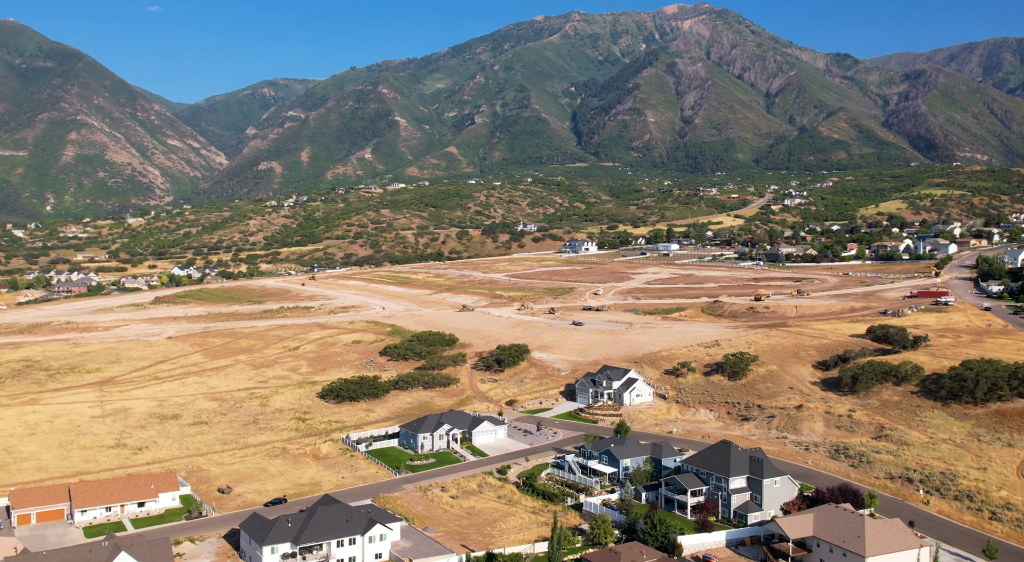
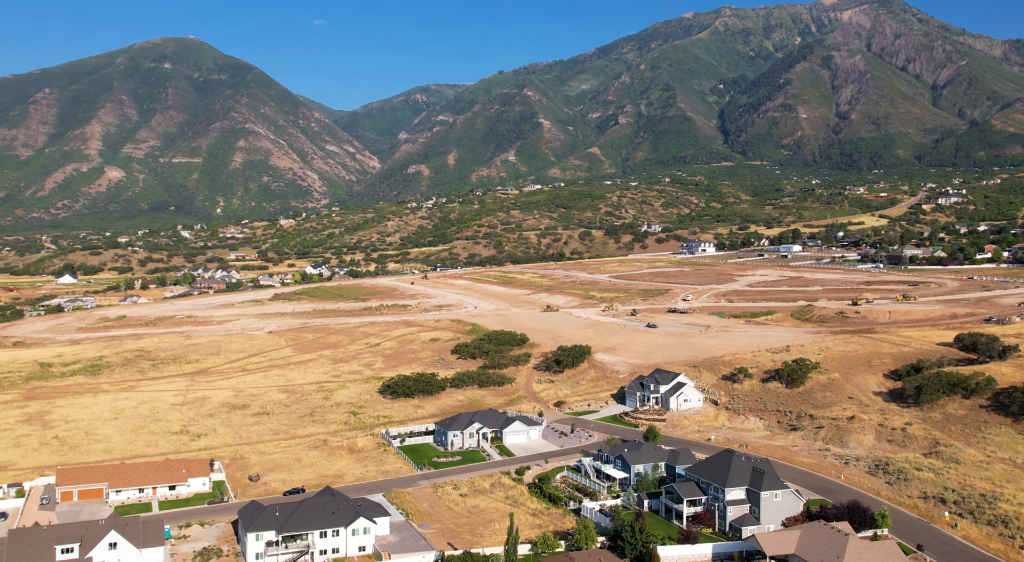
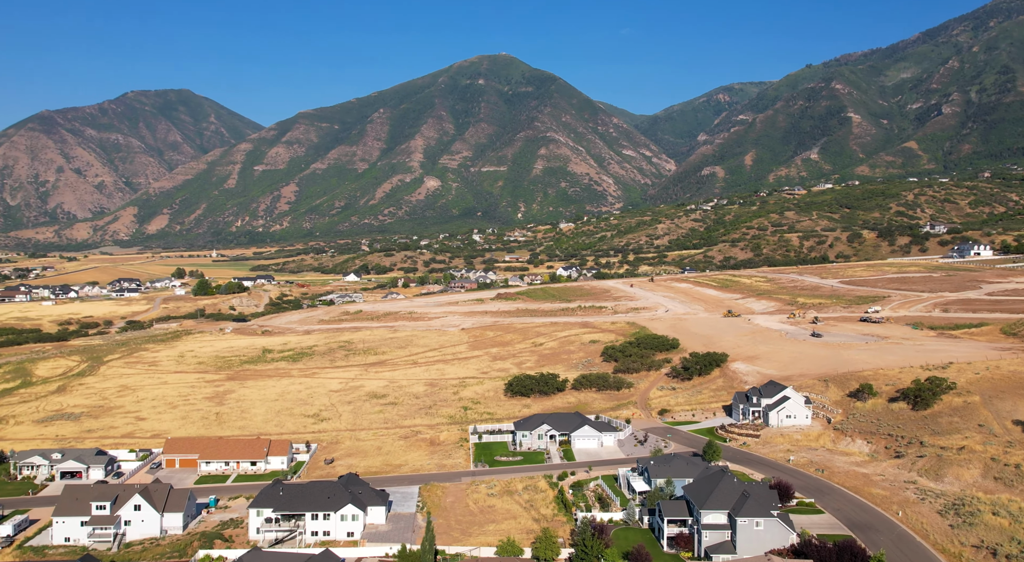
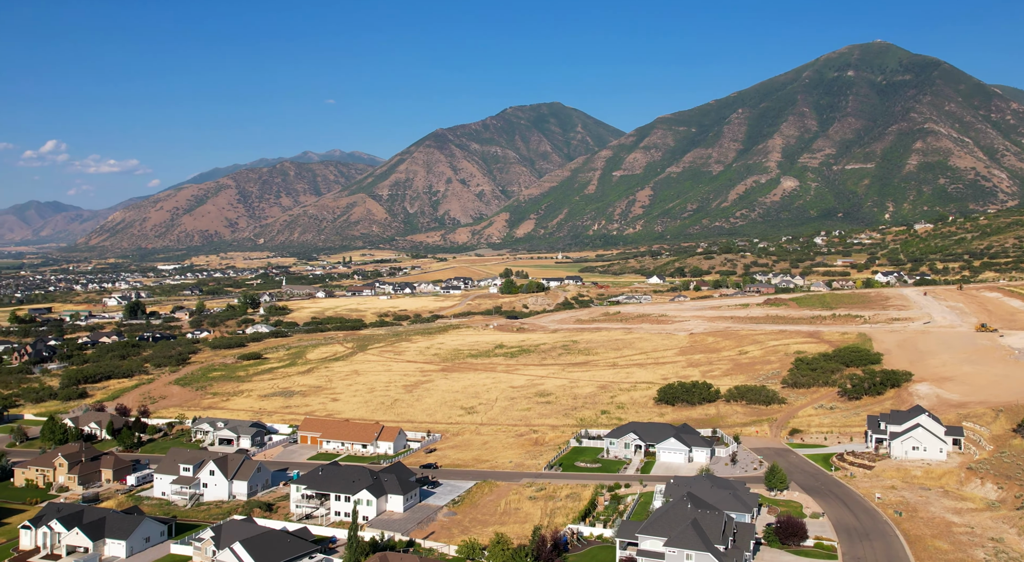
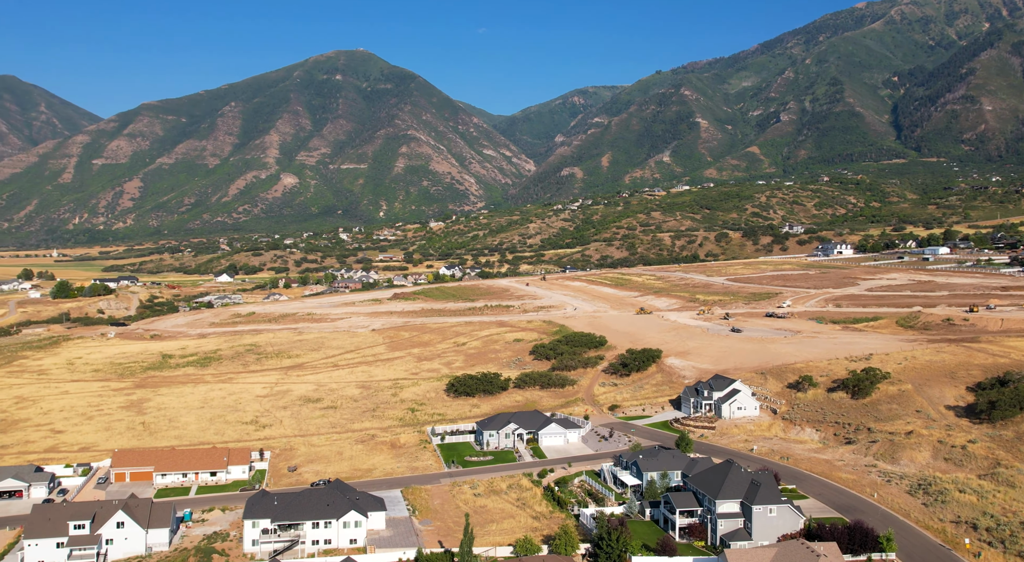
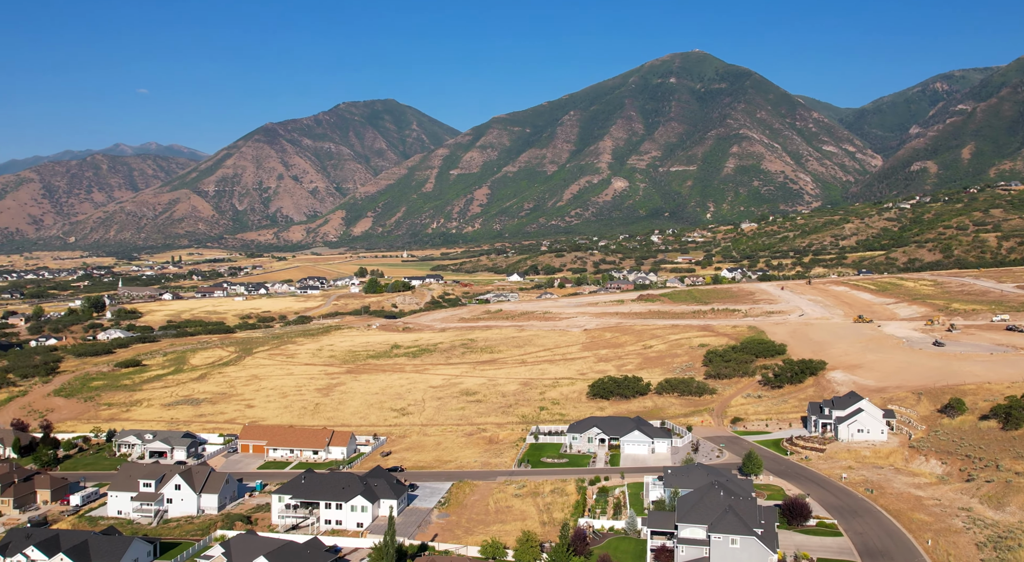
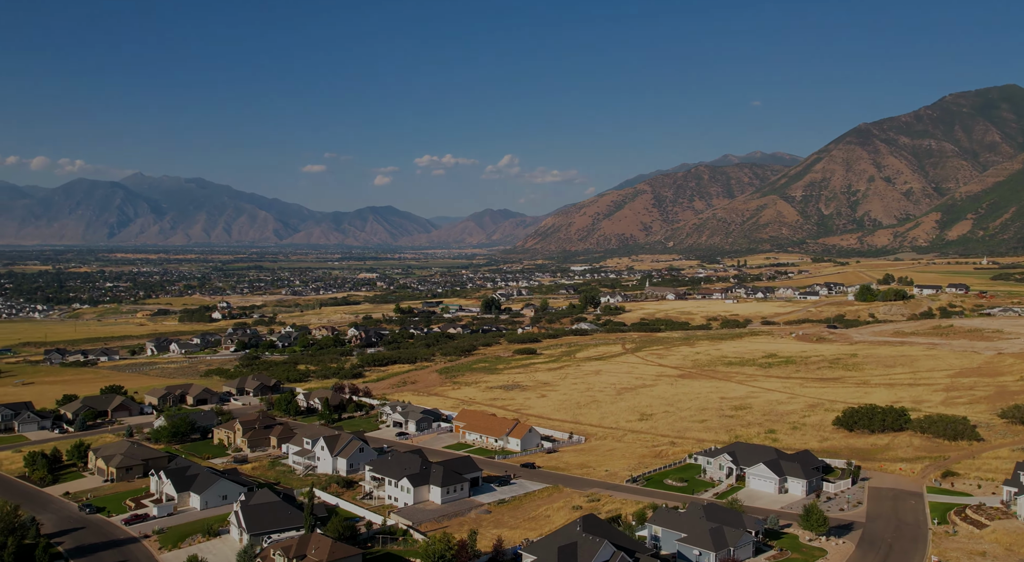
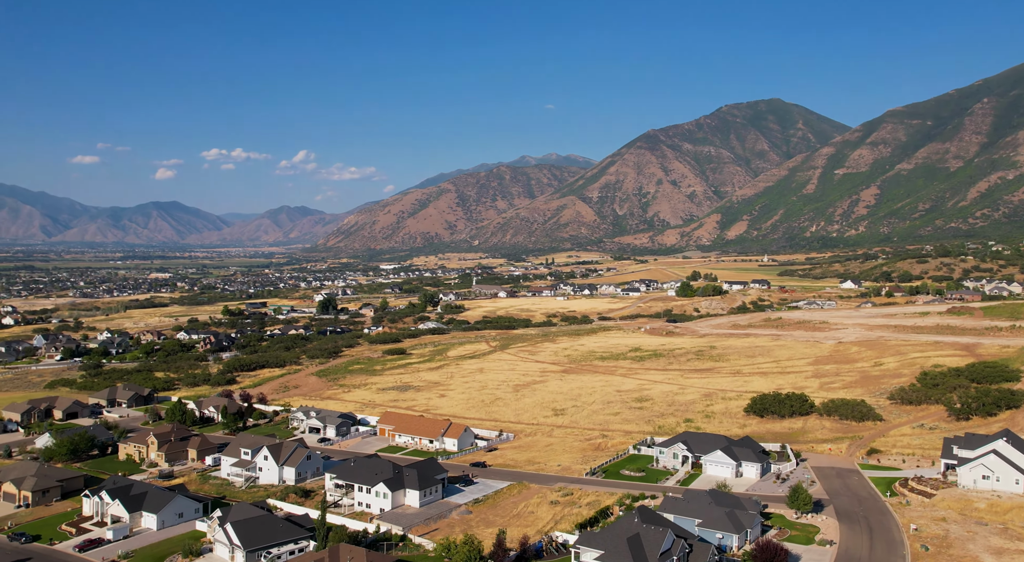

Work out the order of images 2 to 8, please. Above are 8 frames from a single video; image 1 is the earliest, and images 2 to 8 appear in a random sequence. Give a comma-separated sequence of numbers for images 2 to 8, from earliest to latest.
2, 5, 3, 6, 4, 8, 7
